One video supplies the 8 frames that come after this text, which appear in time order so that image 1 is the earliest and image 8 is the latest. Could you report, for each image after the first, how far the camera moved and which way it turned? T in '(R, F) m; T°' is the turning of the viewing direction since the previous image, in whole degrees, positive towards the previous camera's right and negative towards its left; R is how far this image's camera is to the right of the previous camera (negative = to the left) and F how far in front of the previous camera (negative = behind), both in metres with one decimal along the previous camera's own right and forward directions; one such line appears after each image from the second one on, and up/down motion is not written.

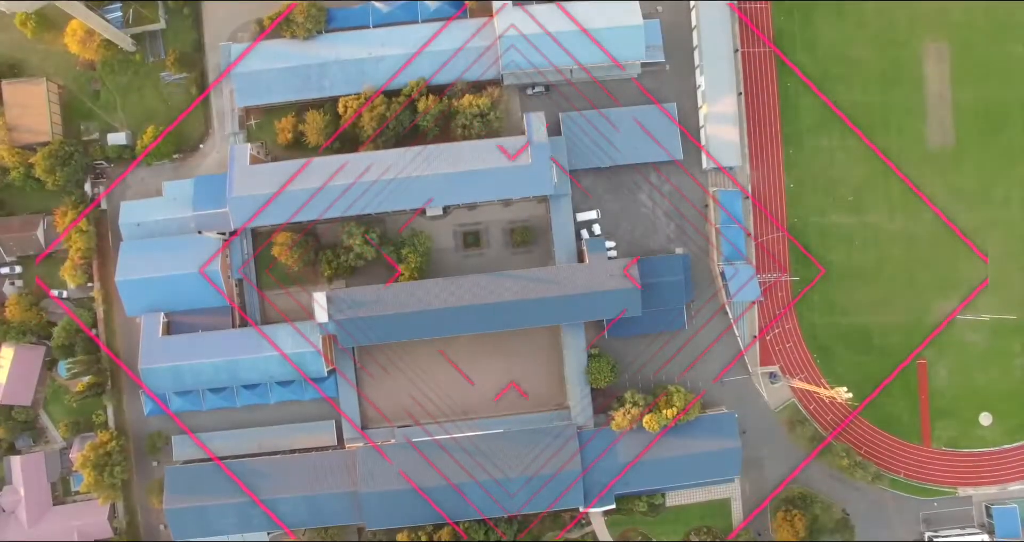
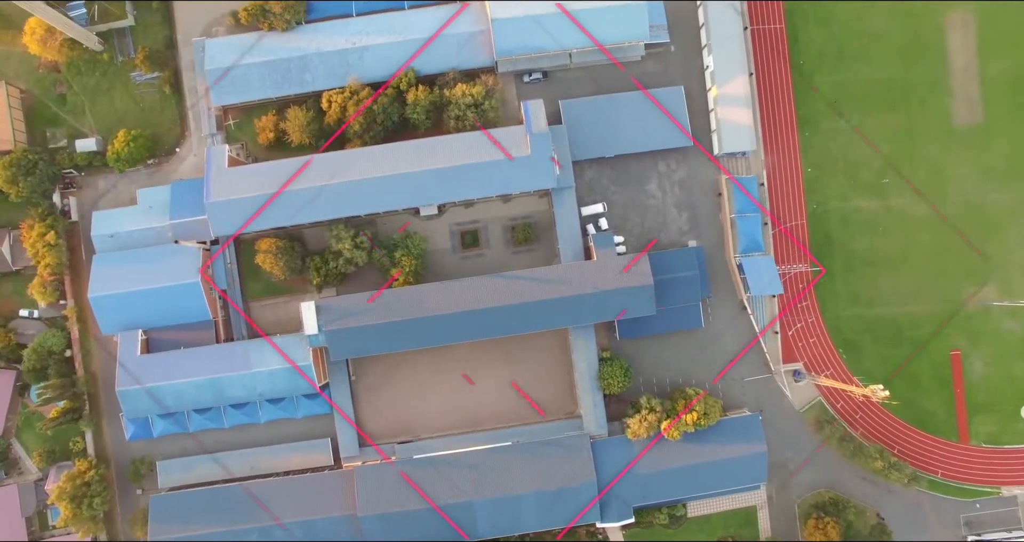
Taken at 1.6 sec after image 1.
(-0.1, +2.1) m; 0°
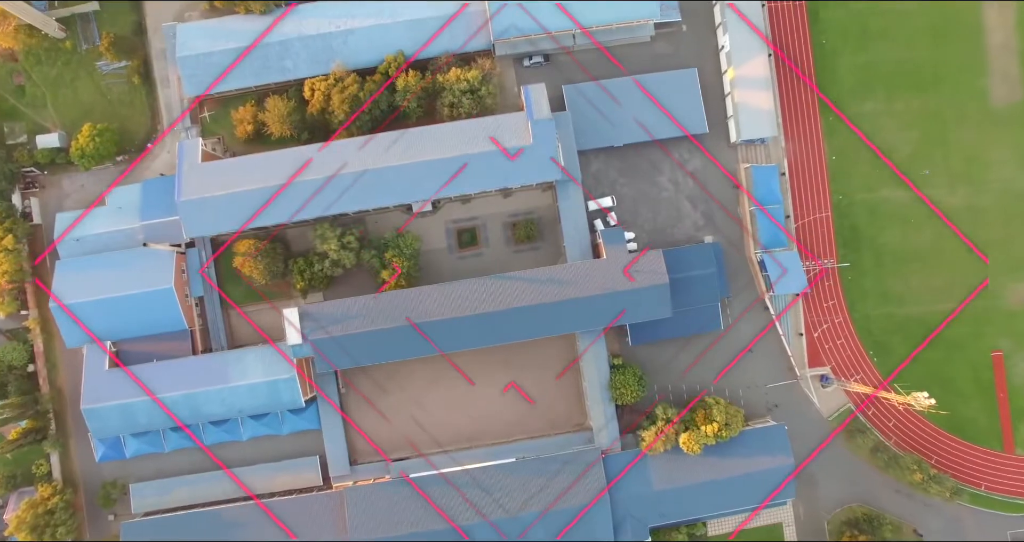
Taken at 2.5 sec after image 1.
(-0.1, +2.4) m; 0°
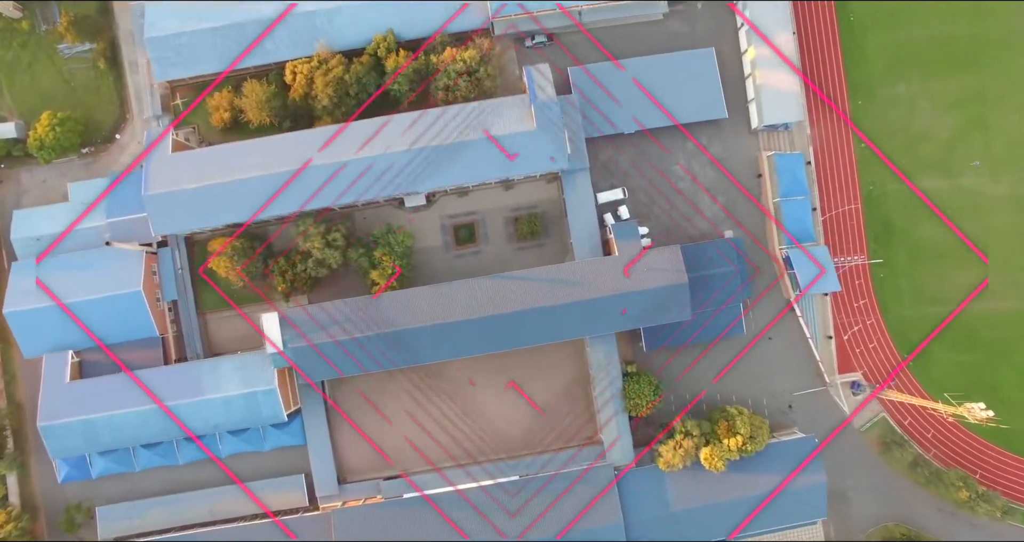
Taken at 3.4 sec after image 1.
(-0.1, +2.4) m; 0°
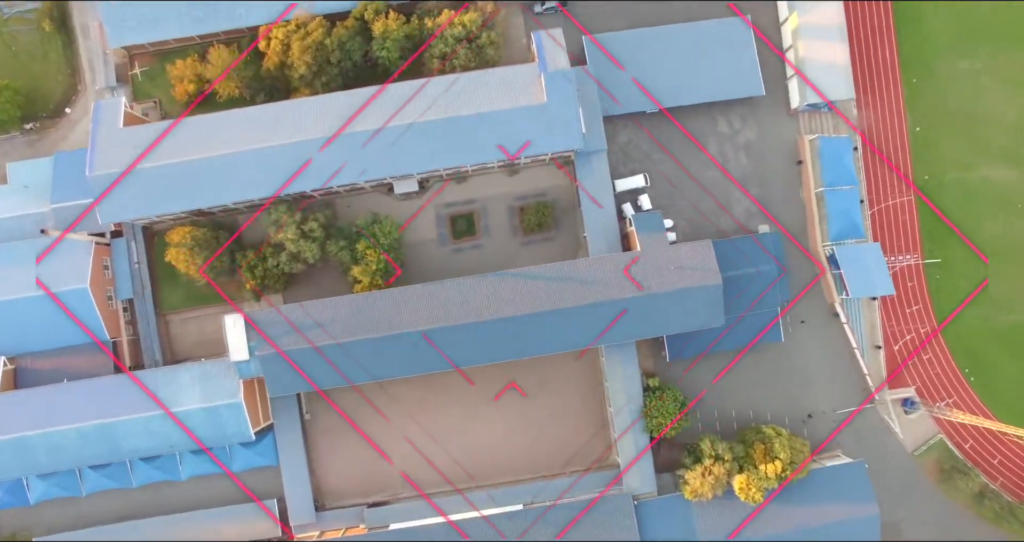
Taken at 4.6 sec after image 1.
(-0.2, +3.3) m; 0°
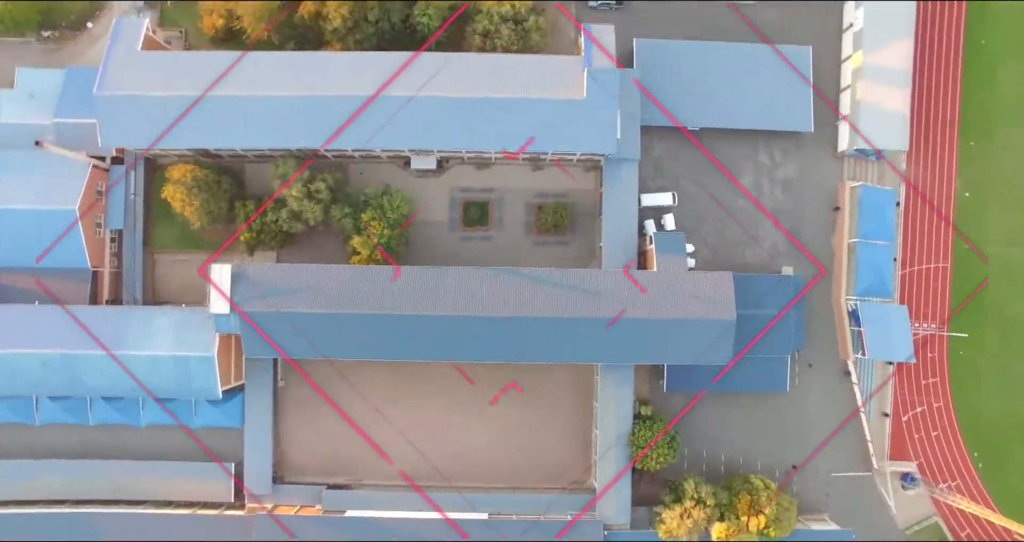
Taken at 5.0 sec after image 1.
(-0.1, +1.1) m; 0°
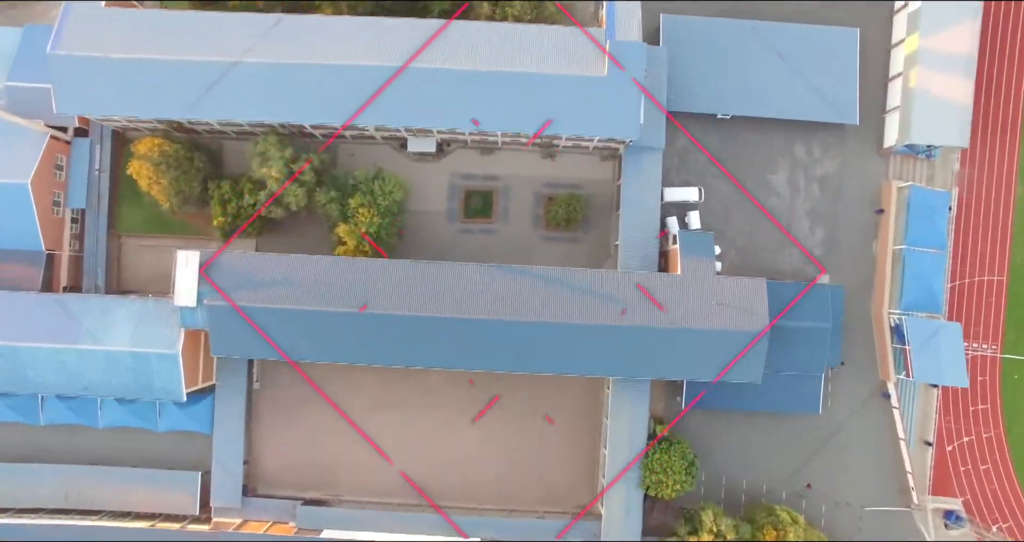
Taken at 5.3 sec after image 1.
(-0.1, +2.2) m; 0°
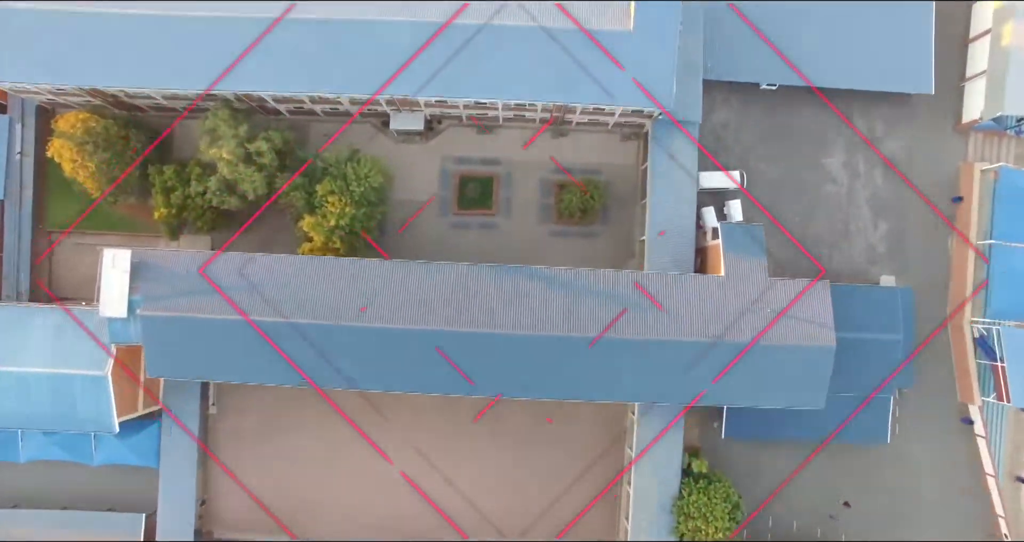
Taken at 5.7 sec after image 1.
(0.0, +3.2) m; 0°
